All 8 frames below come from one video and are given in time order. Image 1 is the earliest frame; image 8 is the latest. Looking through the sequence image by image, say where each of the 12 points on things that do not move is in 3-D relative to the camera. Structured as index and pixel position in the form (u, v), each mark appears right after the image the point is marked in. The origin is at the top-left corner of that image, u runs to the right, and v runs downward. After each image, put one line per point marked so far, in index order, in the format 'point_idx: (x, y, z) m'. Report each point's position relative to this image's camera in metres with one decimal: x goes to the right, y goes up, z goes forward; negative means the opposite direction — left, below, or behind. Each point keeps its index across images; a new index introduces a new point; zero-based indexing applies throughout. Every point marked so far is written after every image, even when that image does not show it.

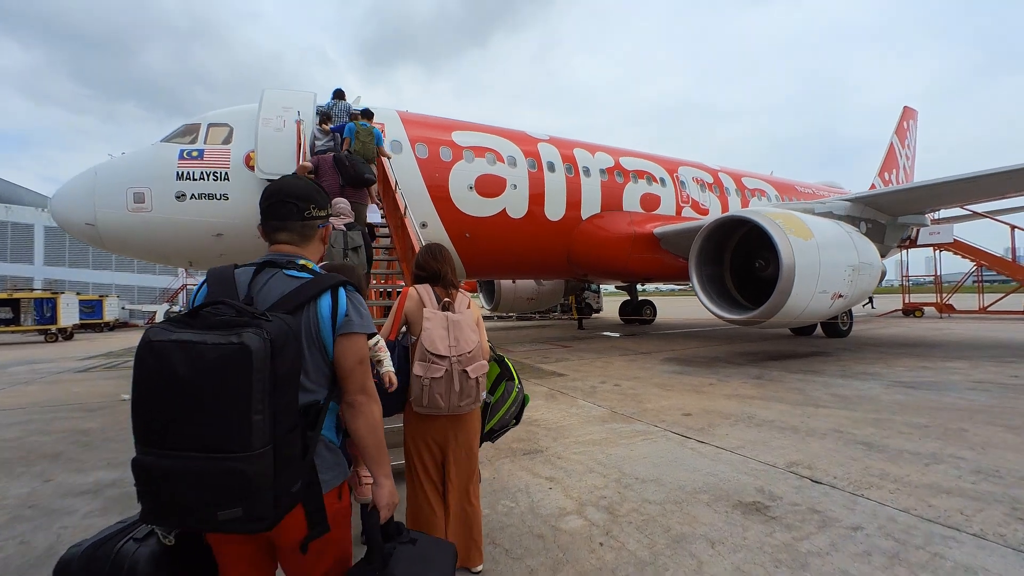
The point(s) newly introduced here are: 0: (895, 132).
0: (+13.0, +5.3, +15.9) m
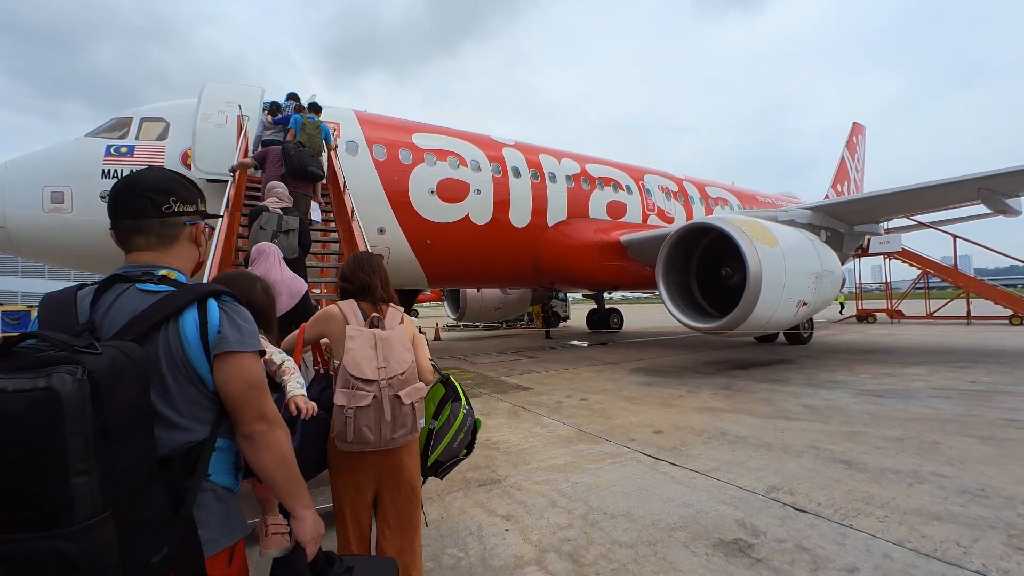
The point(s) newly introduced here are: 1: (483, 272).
0: (+11.8, +5.1, +16.5) m
1: (-0.5, +0.3, +8.8) m
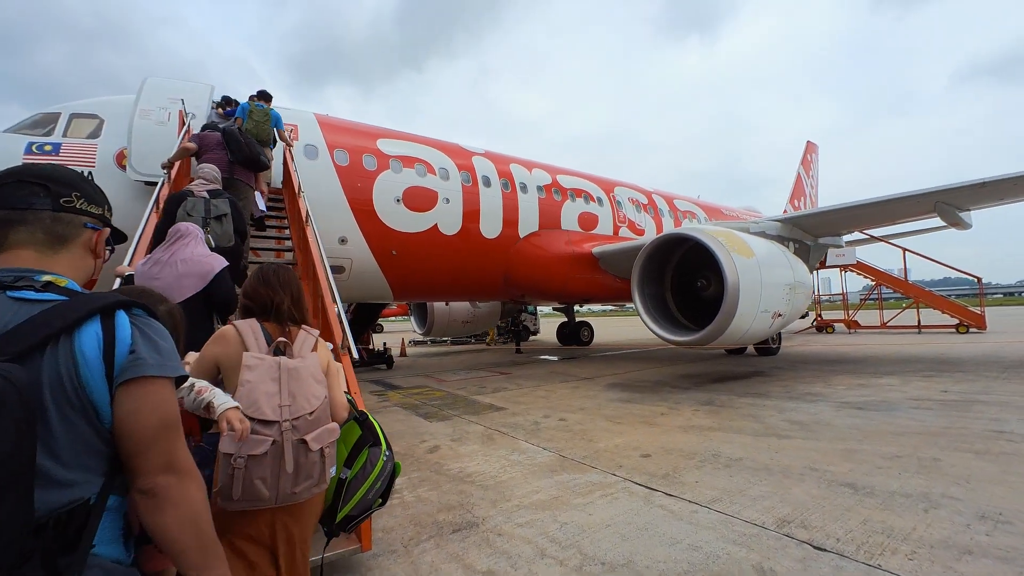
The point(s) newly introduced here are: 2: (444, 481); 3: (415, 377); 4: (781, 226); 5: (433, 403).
0: (+10.7, +4.6, +17.1) m
1: (-1.1, +0.1, +8.4) m
2: (-0.5, -1.4, +3.4) m
3: (-1.8, -1.7, +8.6) m
4: (+5.1, +1.2, +8.8) m
5: (-1.0, -1.5, +6.1) m
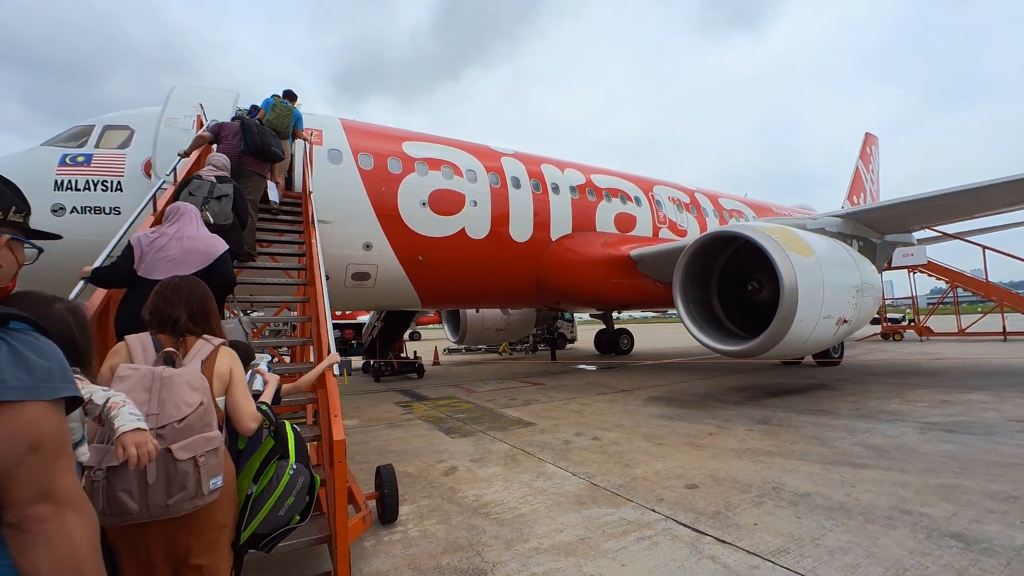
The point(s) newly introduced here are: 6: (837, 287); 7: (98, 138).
0: (+11.9, +4.5, +15.8) m
1: (-0.5, -0.1, +8.1) m
2: (-0.4, -1.4, +3.0) m
3: (-1.2, -1.8, +8.2) m
4: (+5.6, +1.1, +7.9) m
5: (-0.7, -1.6, +5.8) m
6: (+4.1, 0.0, +5.9) m
7: (-5.2, +1.9, +5.9) m
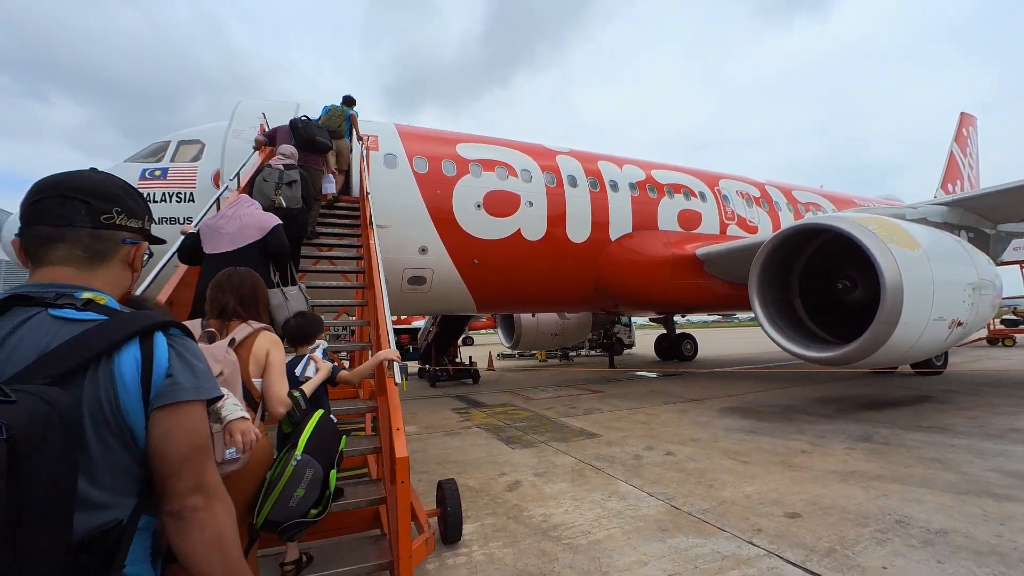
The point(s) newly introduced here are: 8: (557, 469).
0: (+13.6, +4.5, +14.2) m
1: (+0.4, -0.1, +7.8) m
2: (+0.1, -1.4, +2.7) m
3: (-0.2, -1.8, +8.0) m
4: (+6.5, +1.2, +7.0) m
5: (+0.1, -1.6, +5.5) m
6: (+4.8, 0.0, +5.1) m
7: (-4.5, +1.8, +6.2) m
8: (+0.4, -1.5, +3.9) m
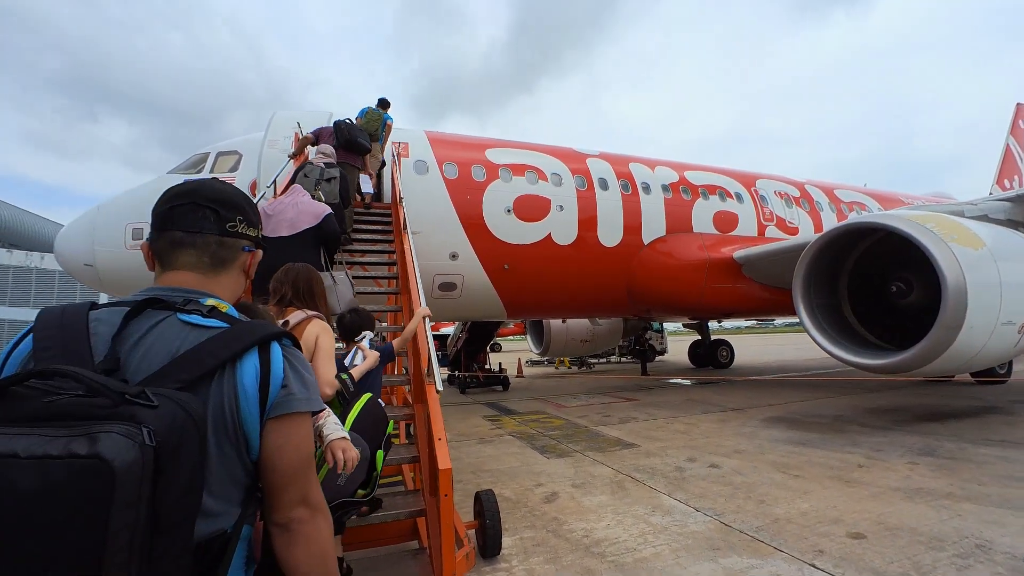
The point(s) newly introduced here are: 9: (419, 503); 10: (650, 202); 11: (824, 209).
0: (+14.4, +4.4, +13.3) m
1: (+1.0, -0.2, +7.7) m
2: (+0.3, -1.5, +2.6) m
3: (+0.3, -1.9, +7.9) m
4: (+7.0, +1.1, +6.5) m
5: (+0.4, -1.7, +5.4) m
6: (+5.2, 0.0, +4.7) m
7: (-4.1, +1.7, +6.3) m
8: (+0.7, -1.5, +3.7) m
9: (-0.5, -1.1, +2.3) m
10: (+2.3, +1.4, +7.8) m
11: (+6.4, +1.6, +9.5) m
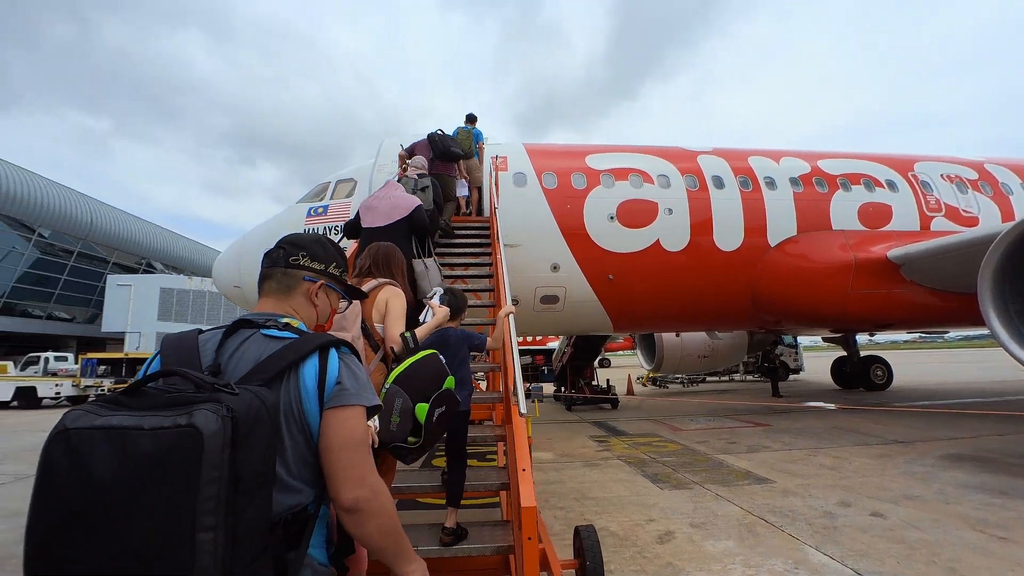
0: (+16.9, +4.5, +9.6) m
1: (+2.6, -0.3, +7.0) m
2: (+0.8, -1.5, +2.2) m
3: (+2.1, -2.1, +7.3) m
4: (+8.1, +1.2, +4.6) m
5: (+1.6, -1.8, +4.8) m
6: (+6.0, +0.1, +3.2) m
7: (-2.7, +1.4, +6.9) m
8: (+1.4, -1.6, +3.2) m
9: (0.0, -1.1, +2.1) m
10: (+3.9, +1.3, +6.8) m
11: (+8.3, +1.6, +7.6) m
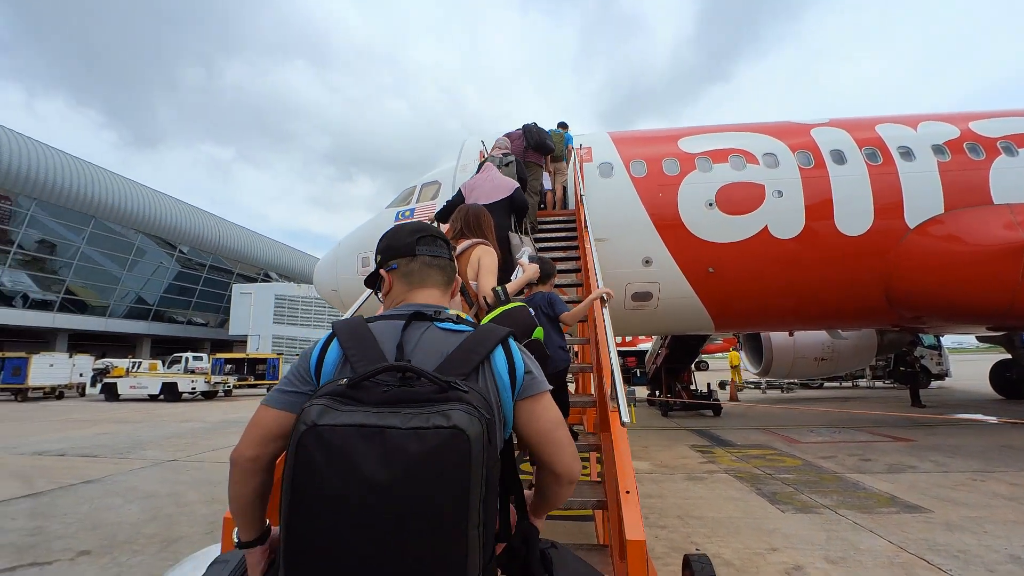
0: (+18.2, +4.9, +6.2) m
1: (+3.8, -0.2, +6.2) m
2: (+1.2, -1.4, +1.7) m
3: (+3.4, -2.0, +6.6) m
4: (+8.8, +1.4, +2.8) m
5: (+2.5, -1.7, +4.2) m
6: (+6.4, +0.3, +1.8) m
7: (-1.4, +1.4, +7.0) m
8: (+2.0, -1.5, +2.6) m
9: (+0.4, -1.1, +1.8) m
10: (+5.0, +1.4, +5.8) m
11: (+9.5, +1.8, +5.8) m
